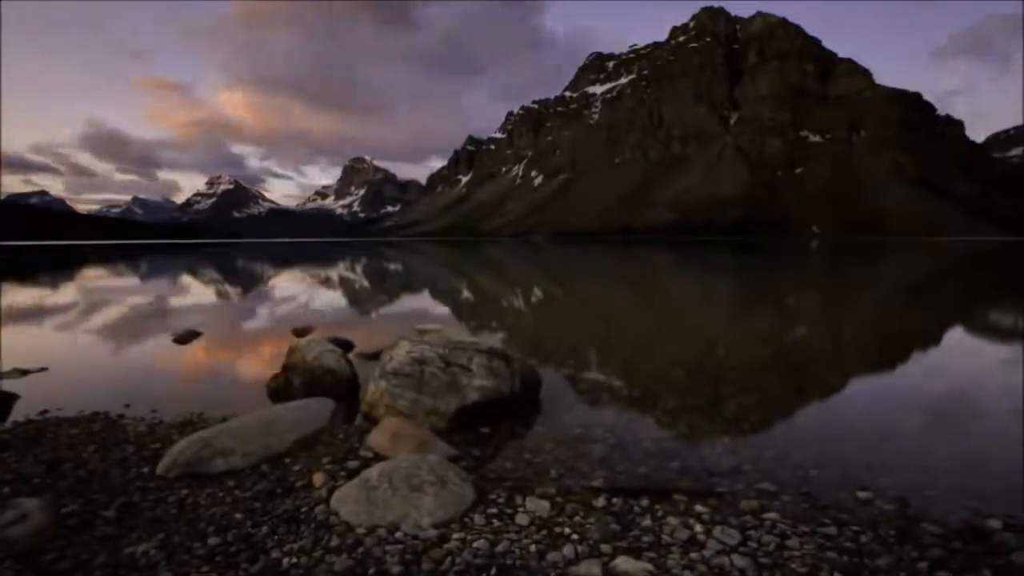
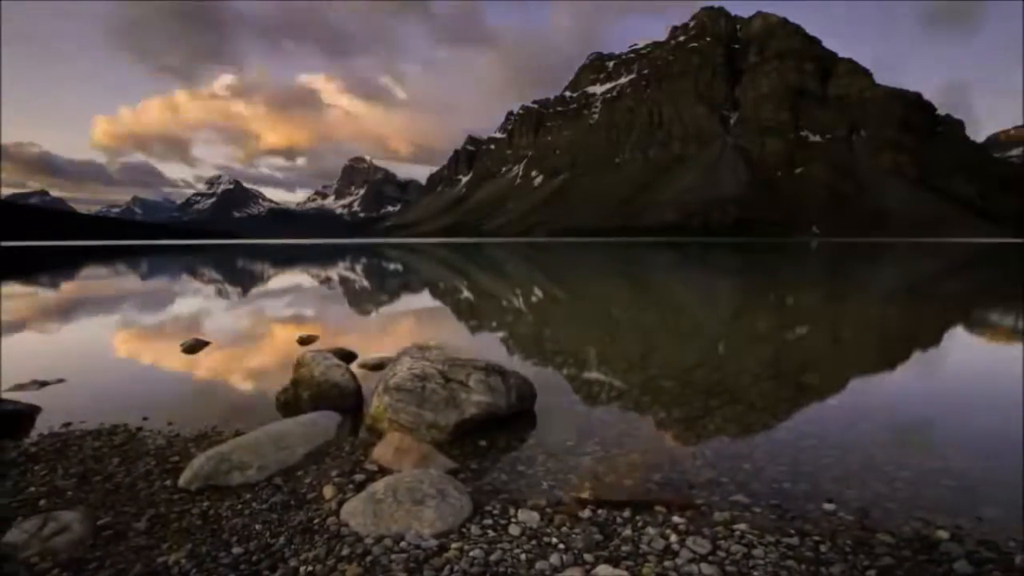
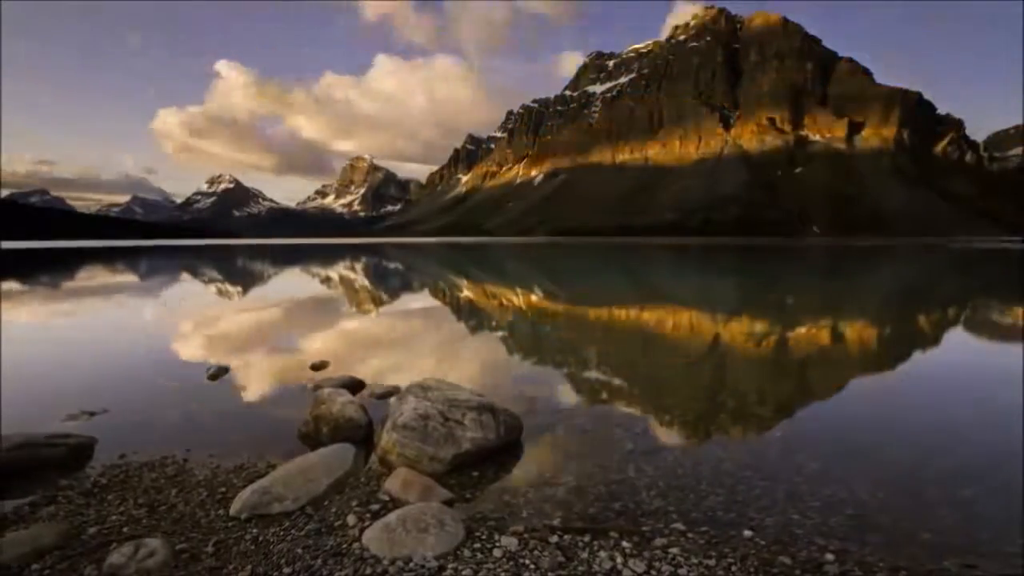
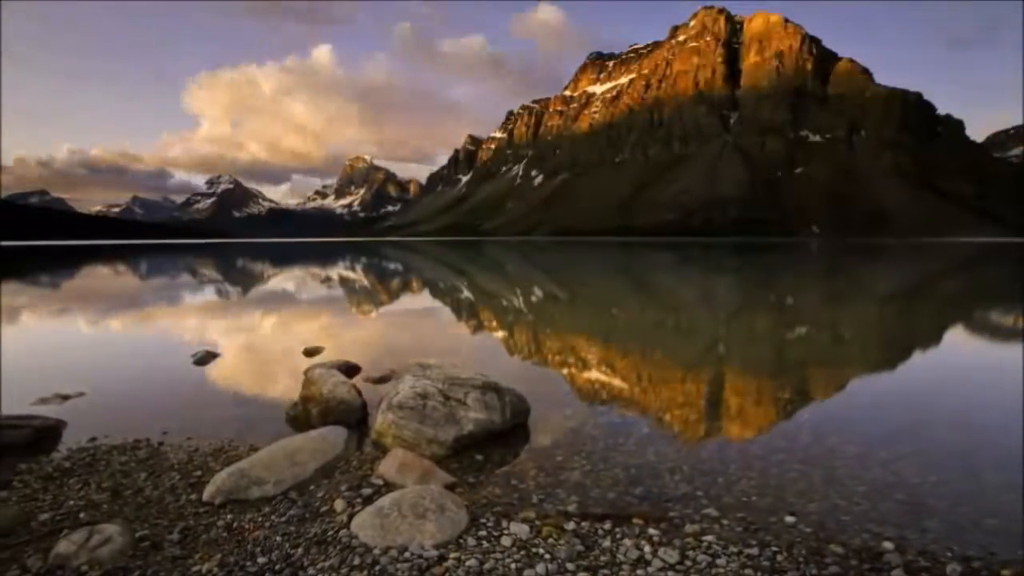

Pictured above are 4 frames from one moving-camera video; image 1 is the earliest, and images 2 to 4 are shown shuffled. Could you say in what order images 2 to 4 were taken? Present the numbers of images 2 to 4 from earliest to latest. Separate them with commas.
2, 4, 3
